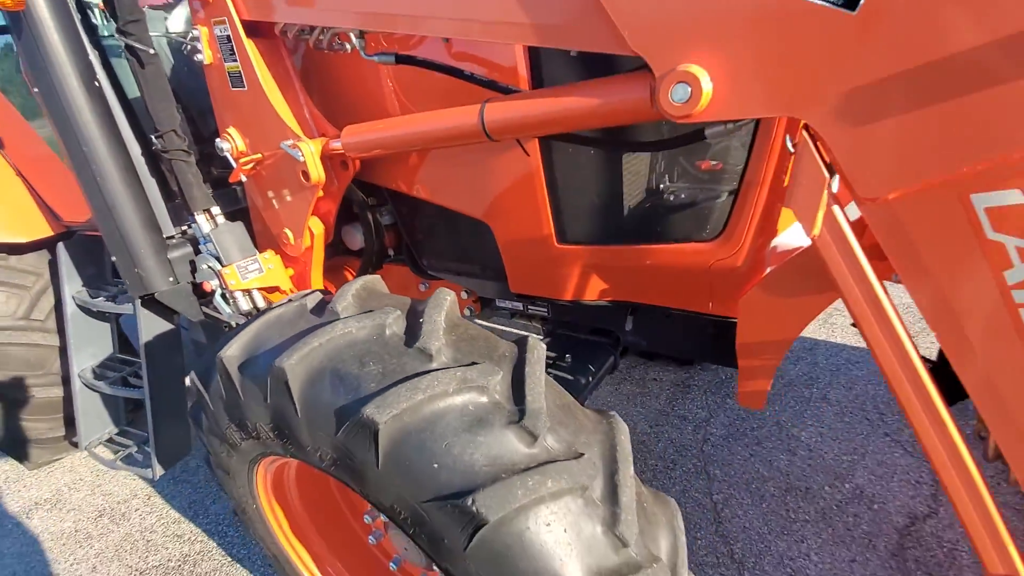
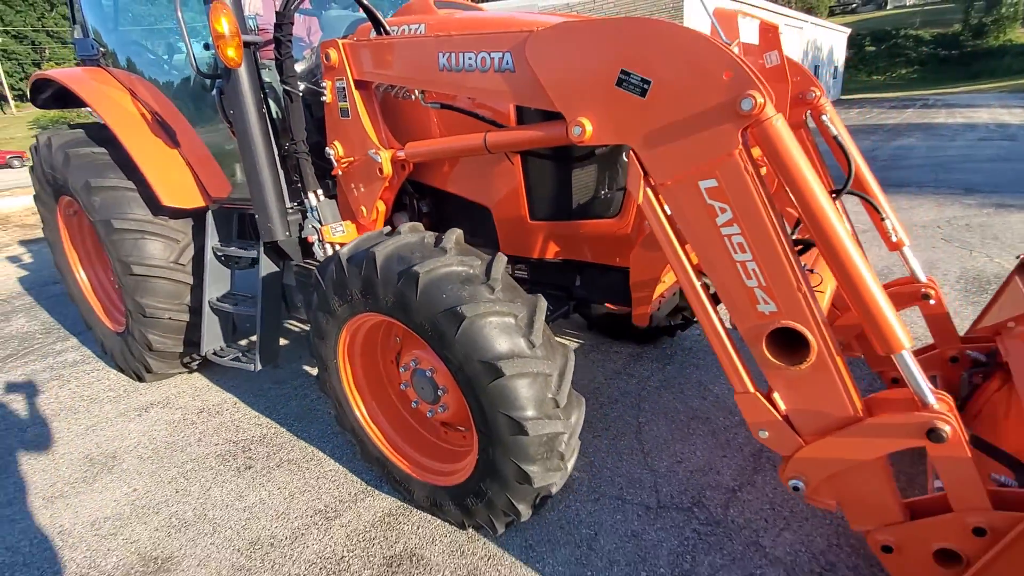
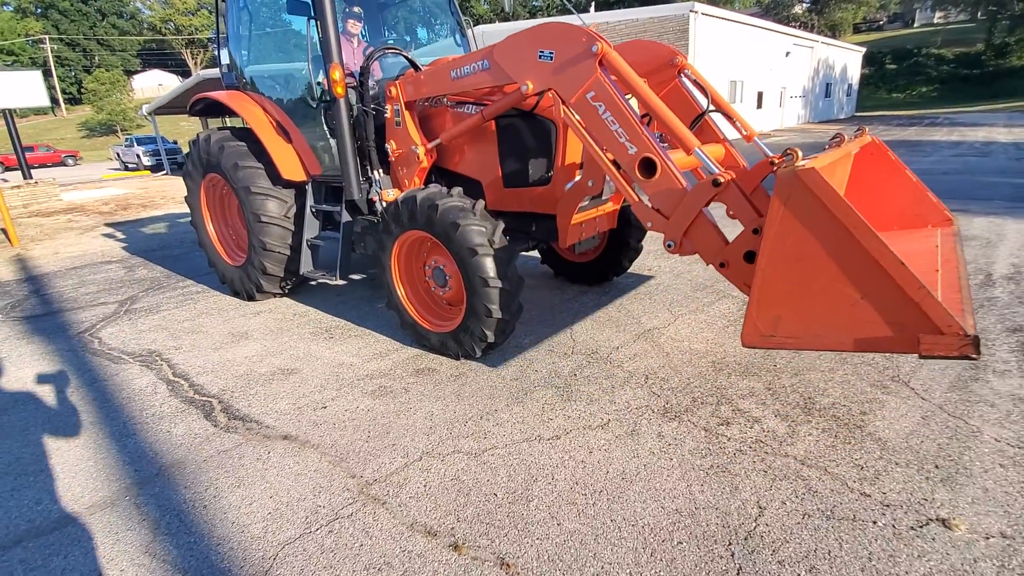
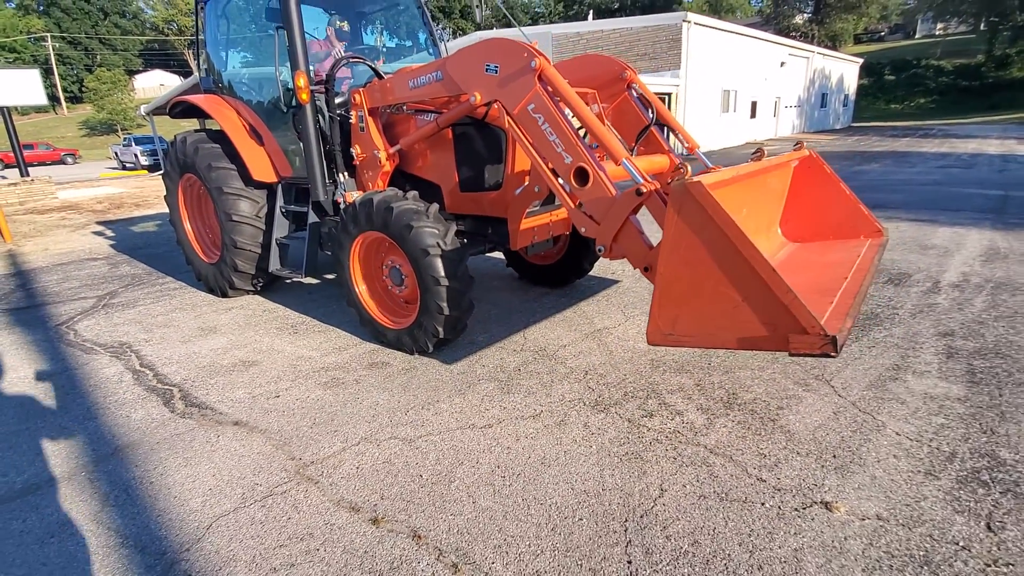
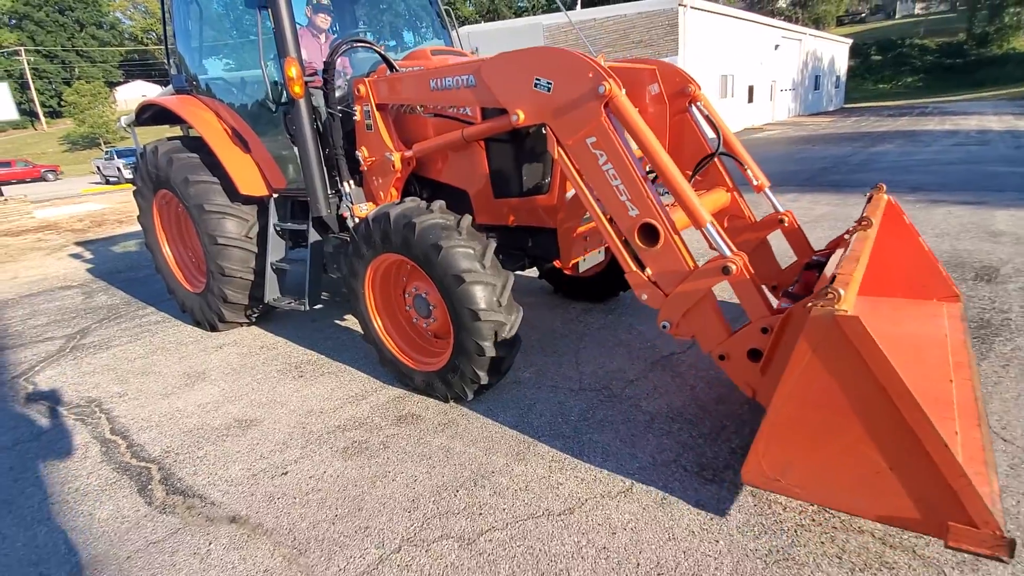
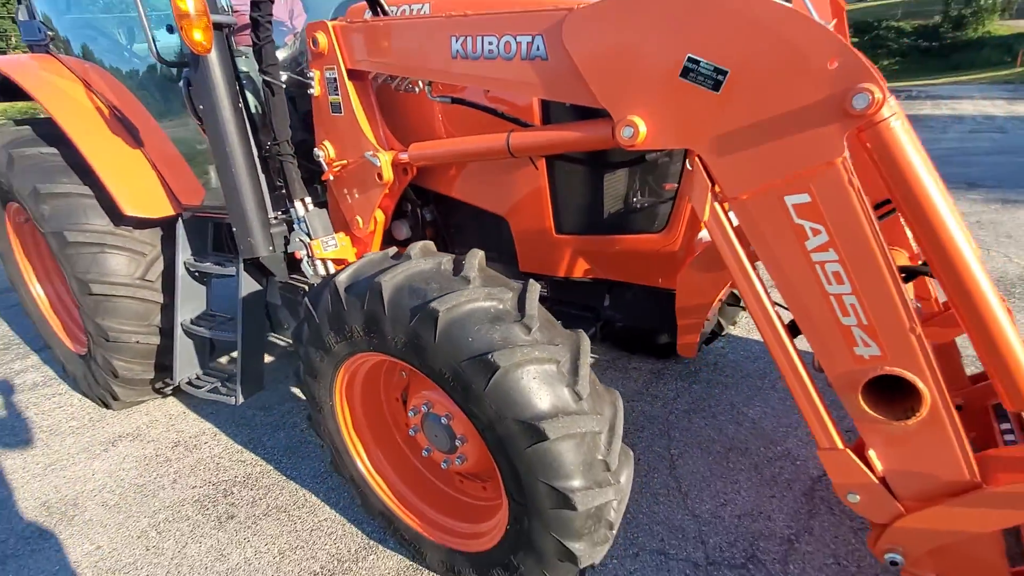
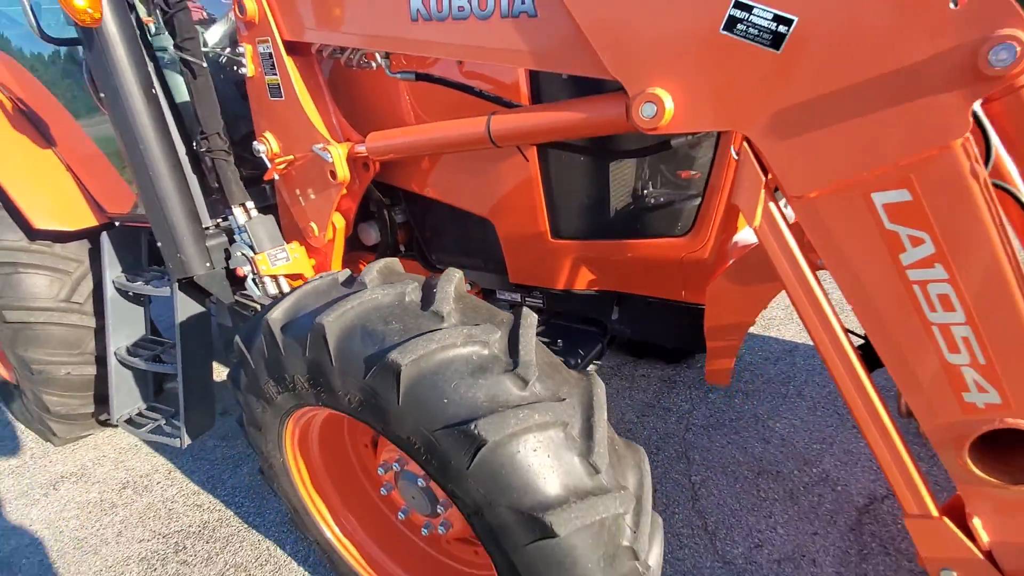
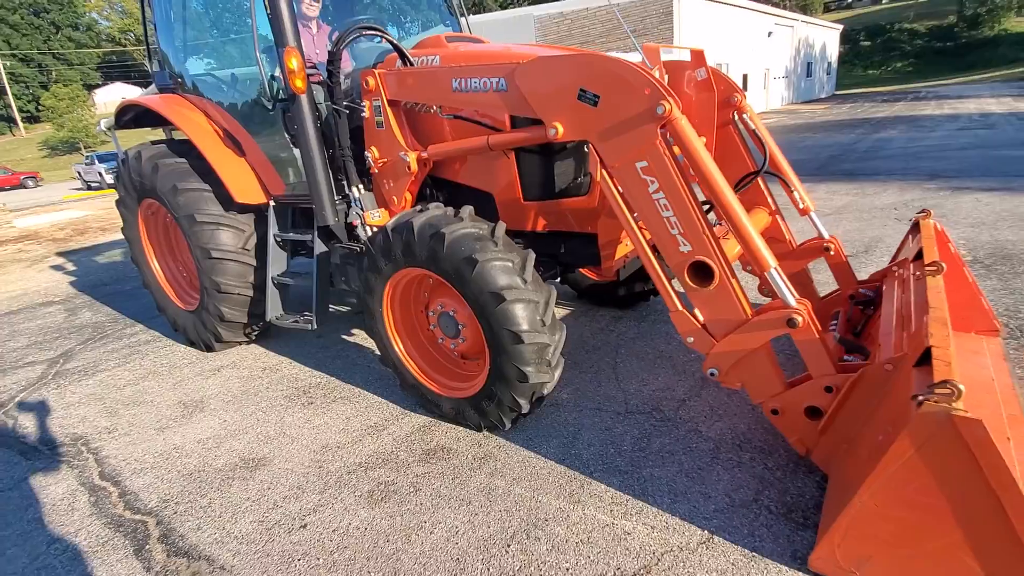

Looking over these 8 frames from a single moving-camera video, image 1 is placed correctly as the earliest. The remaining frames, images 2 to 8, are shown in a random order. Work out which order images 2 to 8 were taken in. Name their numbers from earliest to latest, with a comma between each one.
7, 6, 2, 8, 5, 3, 4
